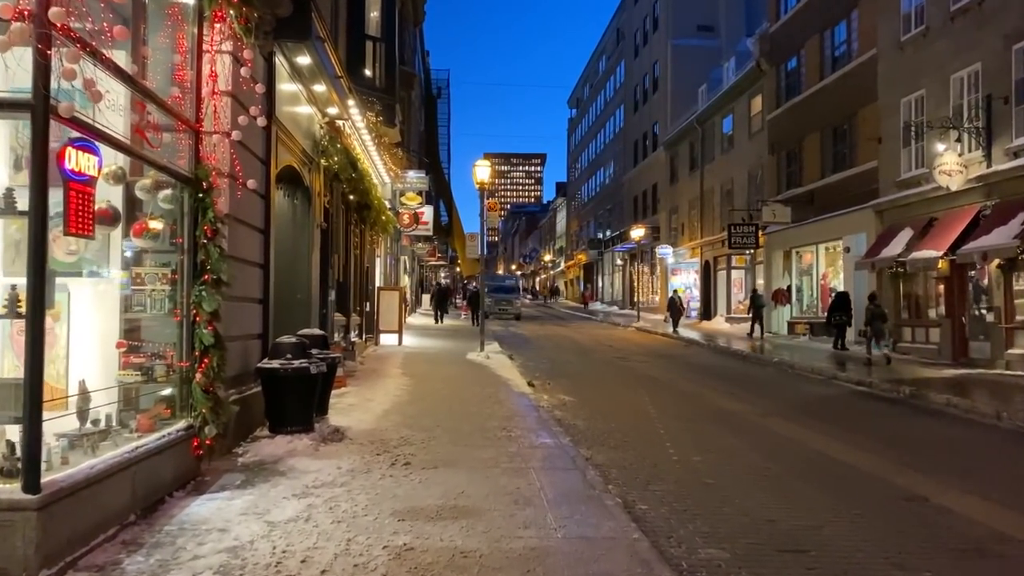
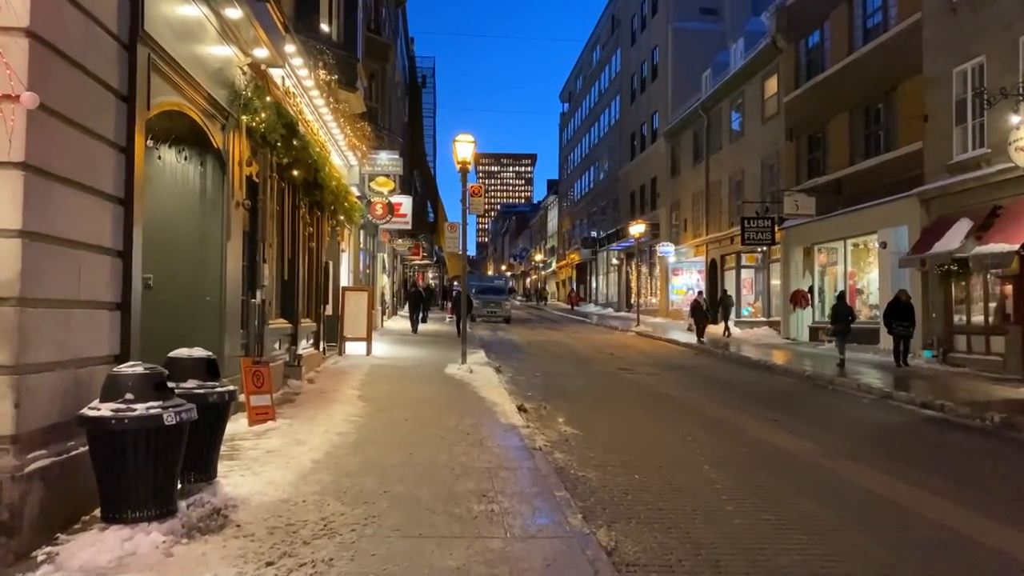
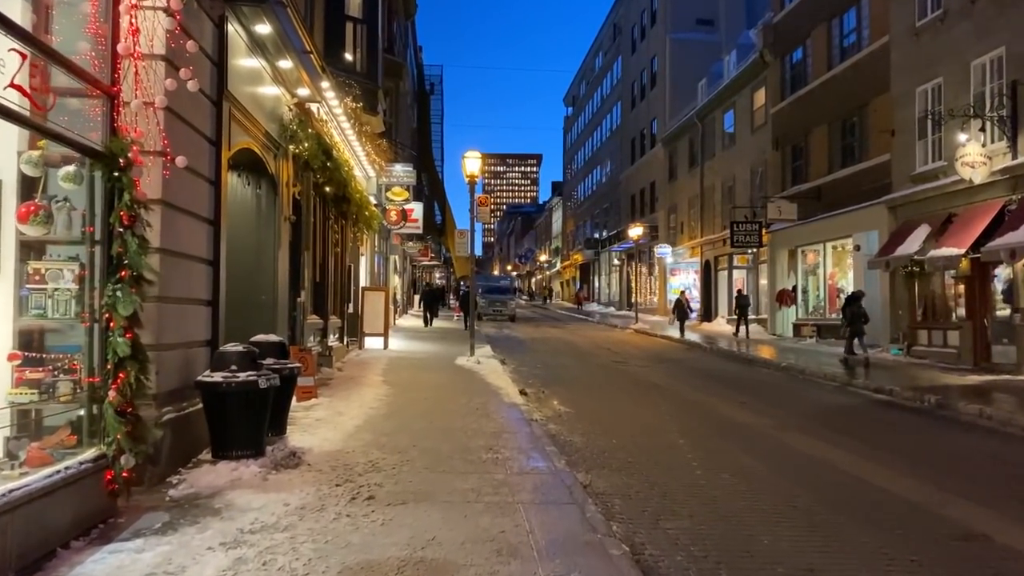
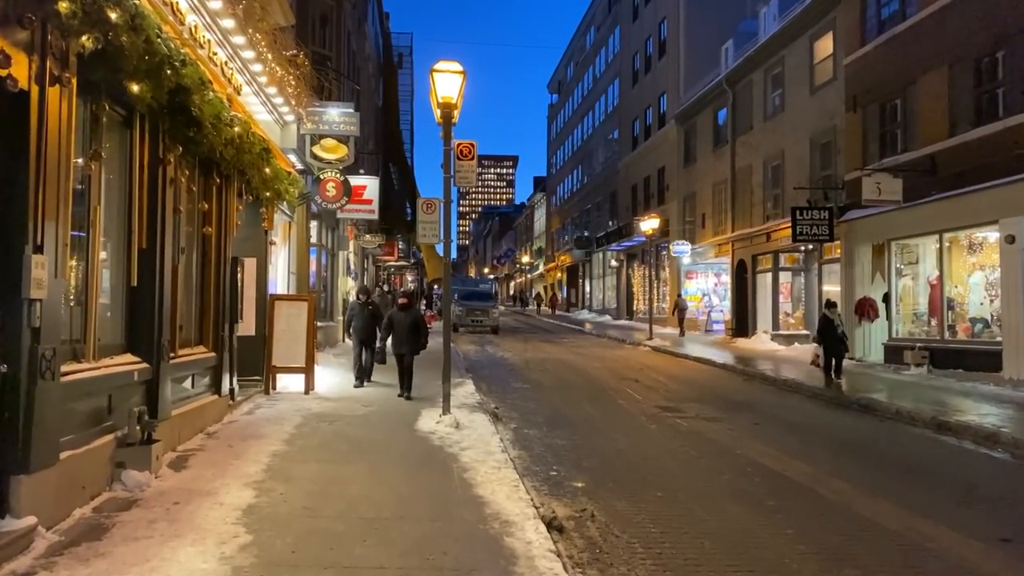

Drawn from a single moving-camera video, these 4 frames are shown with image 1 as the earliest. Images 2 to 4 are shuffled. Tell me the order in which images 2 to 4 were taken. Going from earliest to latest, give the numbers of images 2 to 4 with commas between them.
3, 2, 4
